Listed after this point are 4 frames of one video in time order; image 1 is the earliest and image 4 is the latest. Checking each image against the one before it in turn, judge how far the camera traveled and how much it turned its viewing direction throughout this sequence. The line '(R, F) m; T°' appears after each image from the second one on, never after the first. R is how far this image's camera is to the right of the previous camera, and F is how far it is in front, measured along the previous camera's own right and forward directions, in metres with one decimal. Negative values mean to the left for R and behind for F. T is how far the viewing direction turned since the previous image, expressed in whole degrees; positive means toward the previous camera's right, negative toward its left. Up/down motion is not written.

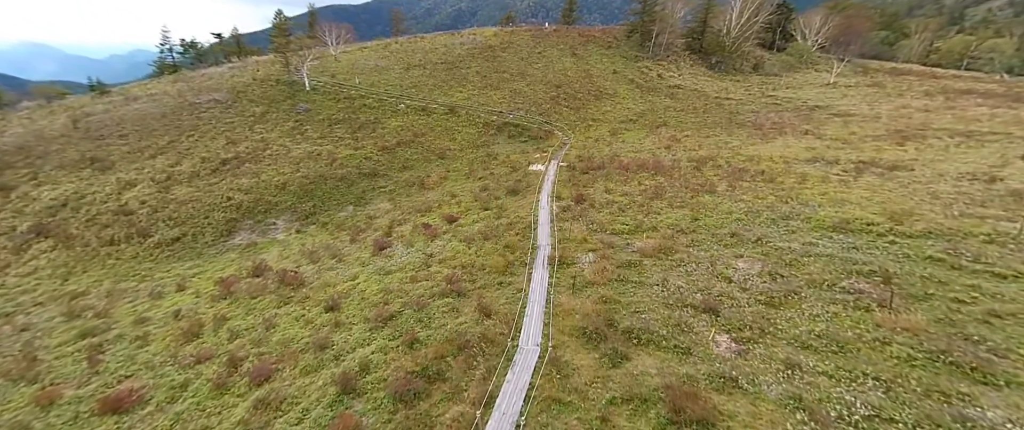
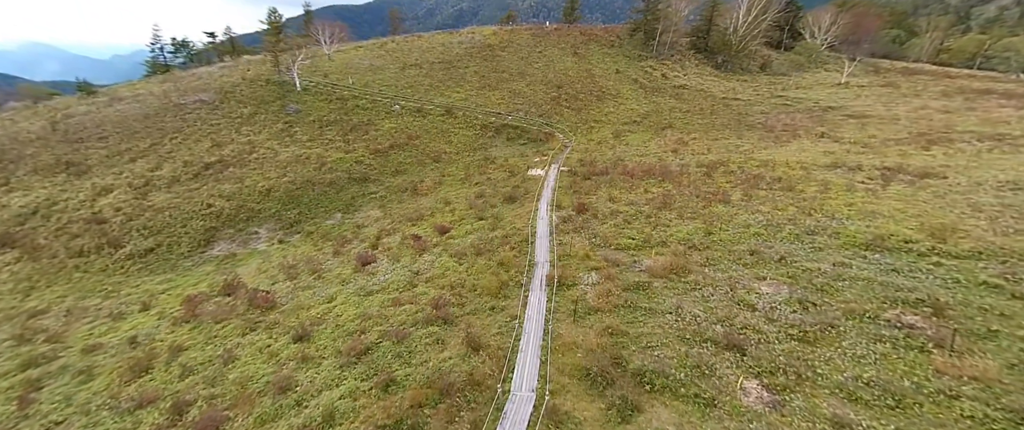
(+0.3, +2.4) m; 0°
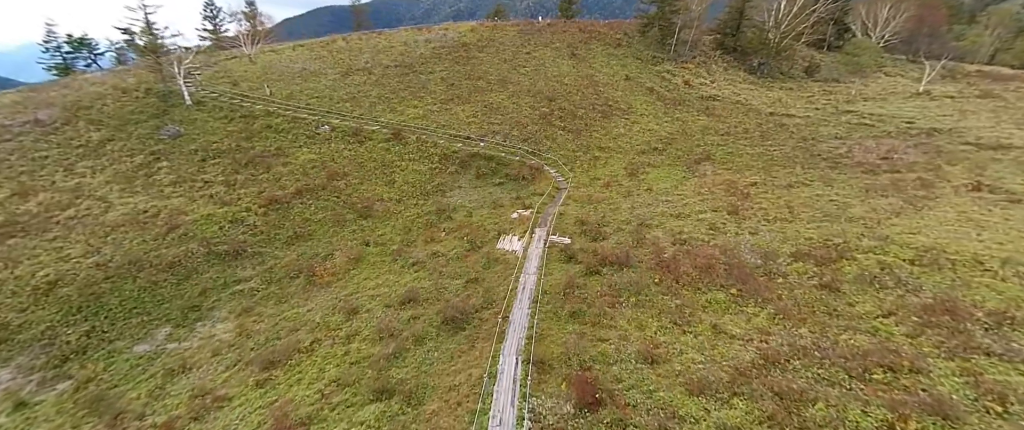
(+2.2, +16.6) m; +1°
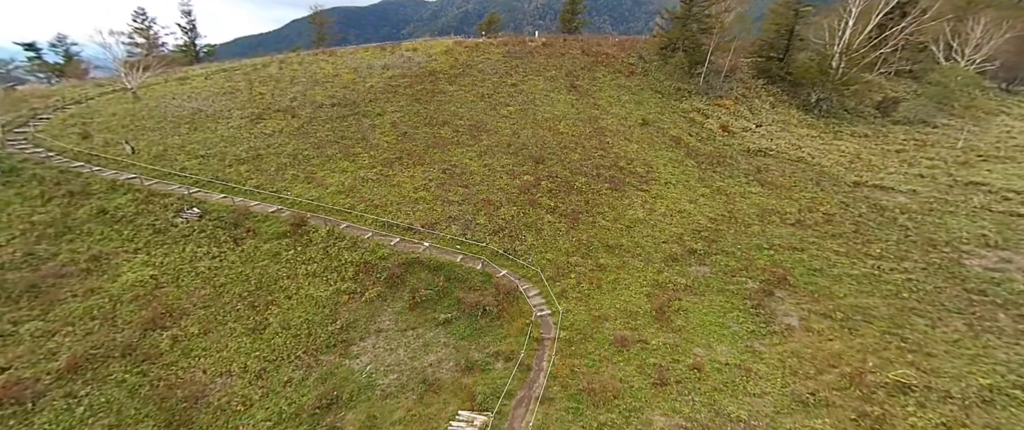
(+2.7, +15.0) m; -1°
